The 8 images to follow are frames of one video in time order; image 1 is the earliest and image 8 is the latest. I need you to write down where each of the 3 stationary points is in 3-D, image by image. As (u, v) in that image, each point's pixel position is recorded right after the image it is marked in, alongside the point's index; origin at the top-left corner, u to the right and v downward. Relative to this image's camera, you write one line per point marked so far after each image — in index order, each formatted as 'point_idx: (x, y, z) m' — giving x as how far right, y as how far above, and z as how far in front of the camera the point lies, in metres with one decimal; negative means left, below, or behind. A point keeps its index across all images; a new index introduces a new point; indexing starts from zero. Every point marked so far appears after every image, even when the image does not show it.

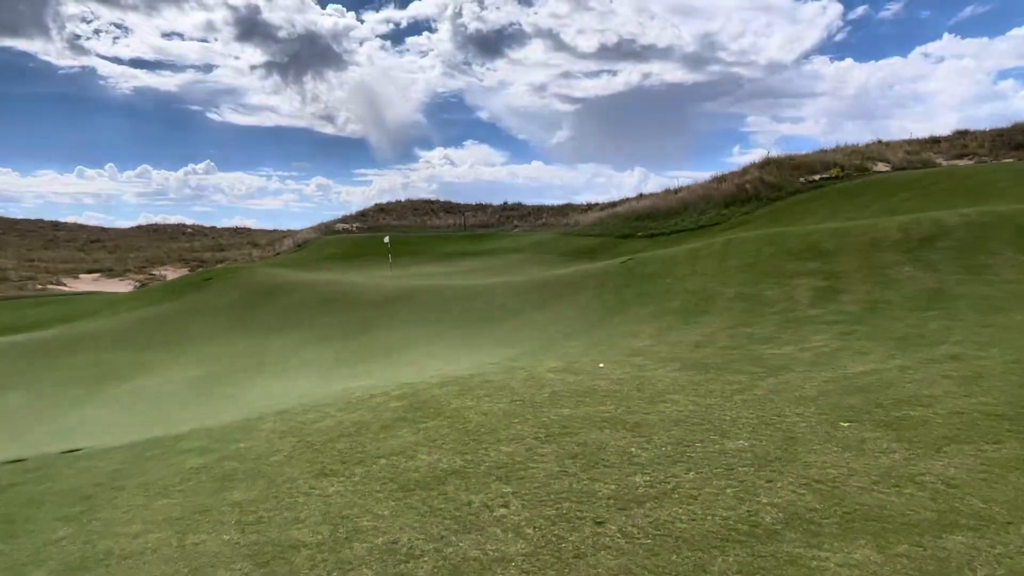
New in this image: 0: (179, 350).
0: (-7.3, -1.4, +14.7) m
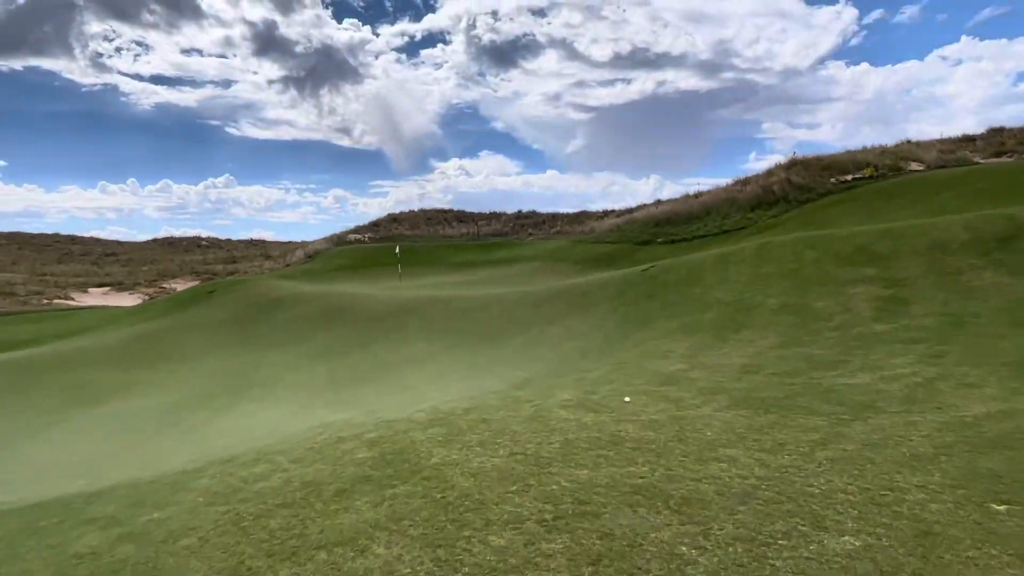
0: (-7.0, -1.7, +13.7) m
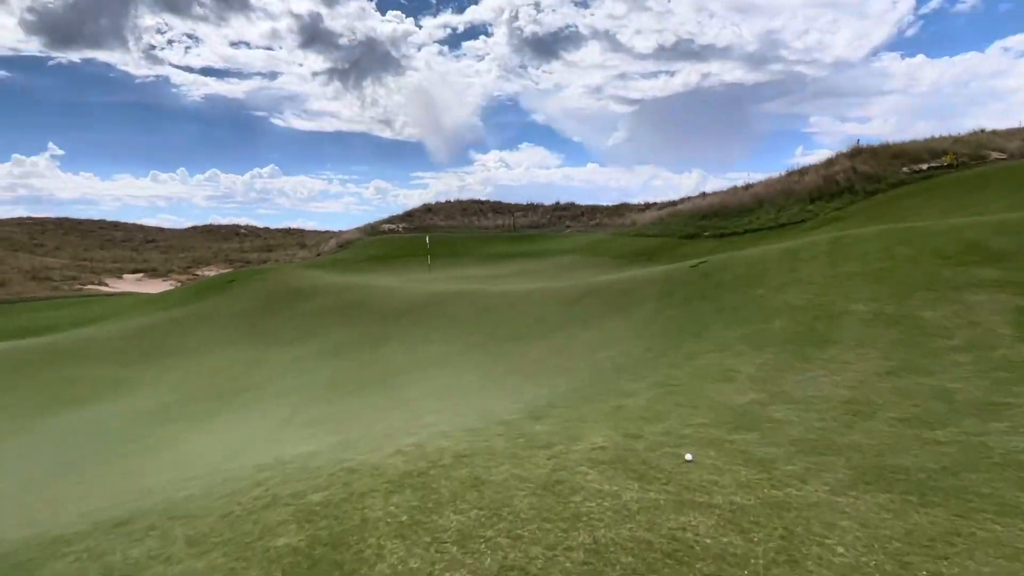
0: (-6.5, -1.4, +12.6) m
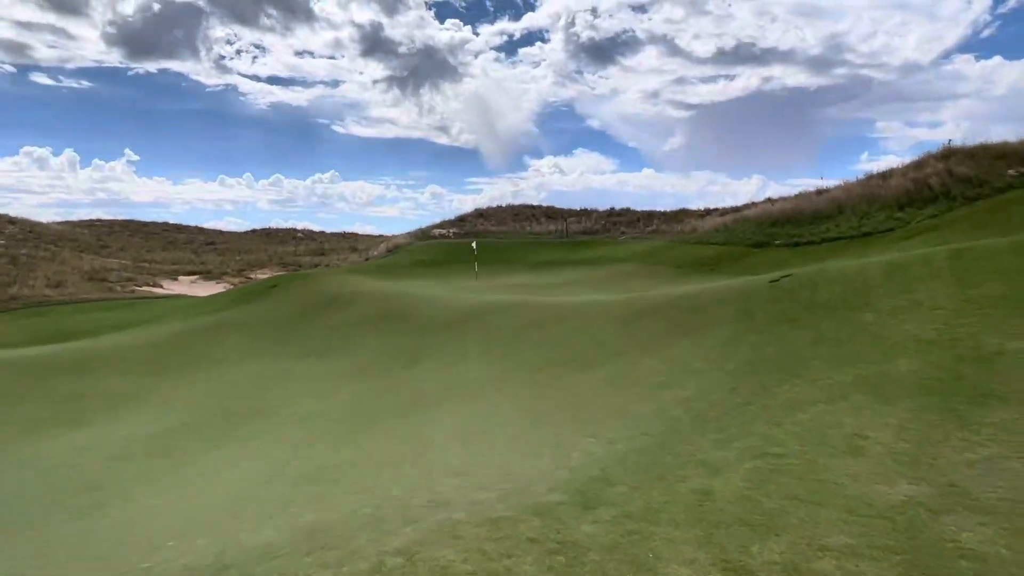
0: (-5.6, -1.6, +11.8) m
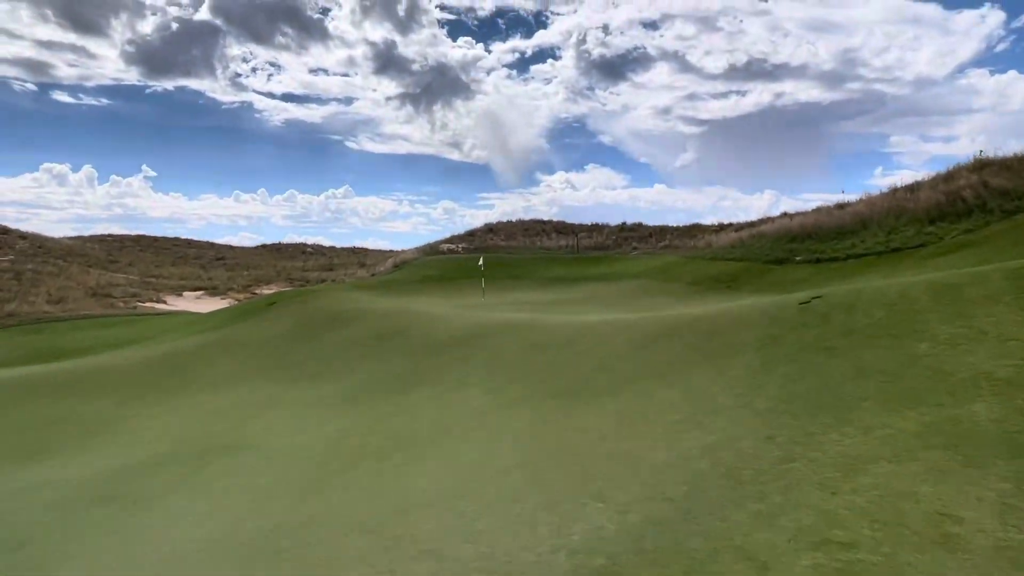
0: (-5.6, -1.9, +11.0) m
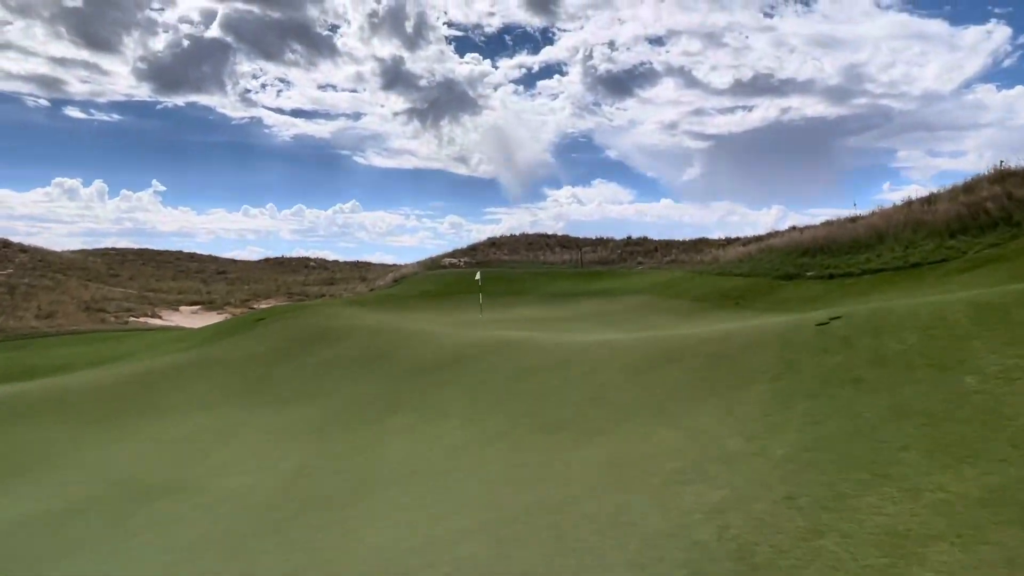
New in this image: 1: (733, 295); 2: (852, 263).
0: (-5.8, -2.2, +10.1) m
1: (+5.7, -0.2, +17.0) m
2: (+8.3, +0.6, +16.3) m
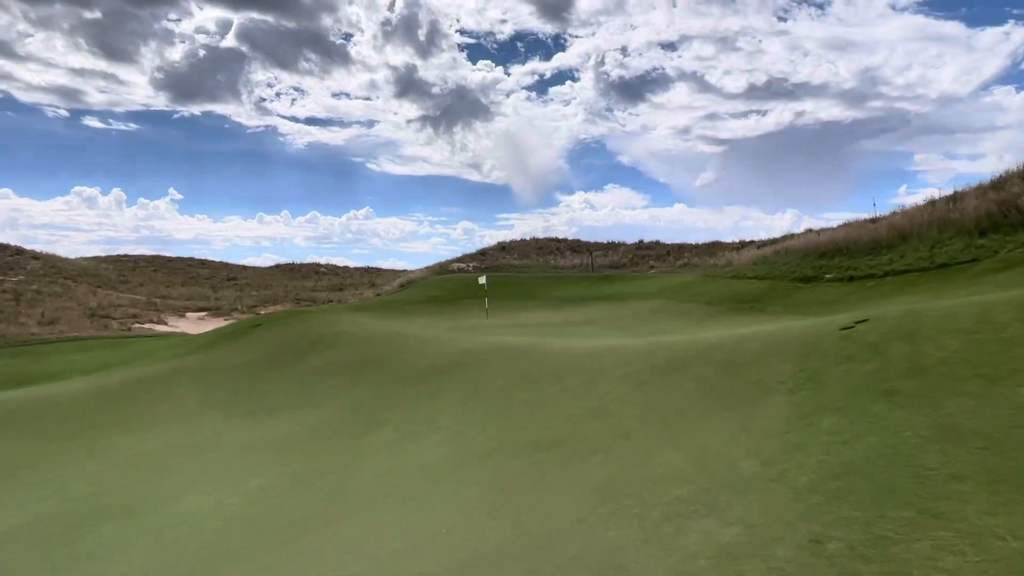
0: (-5.8, -2.2, +9.5) m
1: (+5.7, -0.3, +16.2) m
2: (+8.4, +0.5, +15.4) m
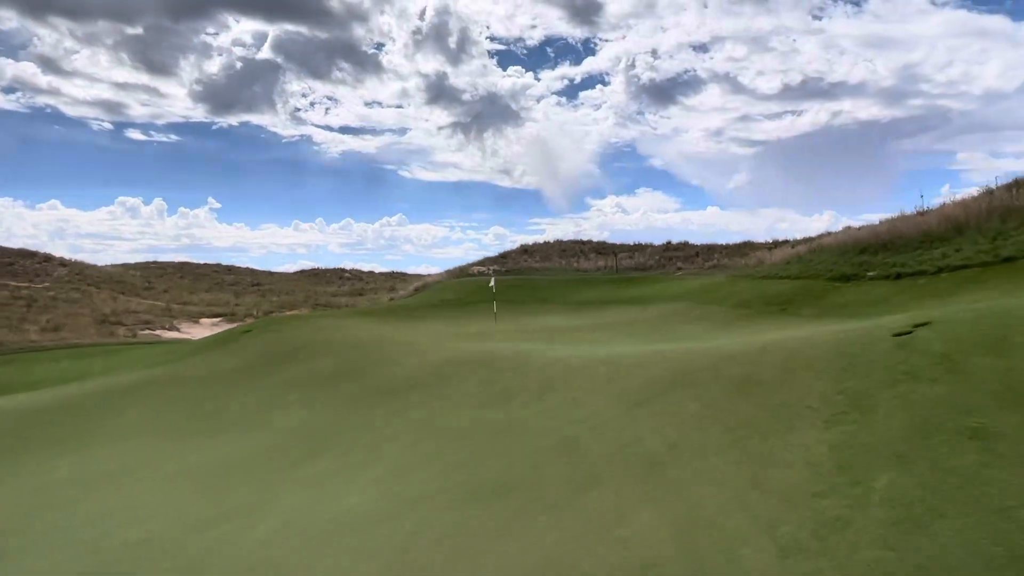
0: (-6.1, -2.2, +8.2) m
1: (+5.7, -0.3, +14.3) m
2: (+8.3, +0.6, +13.4) m
